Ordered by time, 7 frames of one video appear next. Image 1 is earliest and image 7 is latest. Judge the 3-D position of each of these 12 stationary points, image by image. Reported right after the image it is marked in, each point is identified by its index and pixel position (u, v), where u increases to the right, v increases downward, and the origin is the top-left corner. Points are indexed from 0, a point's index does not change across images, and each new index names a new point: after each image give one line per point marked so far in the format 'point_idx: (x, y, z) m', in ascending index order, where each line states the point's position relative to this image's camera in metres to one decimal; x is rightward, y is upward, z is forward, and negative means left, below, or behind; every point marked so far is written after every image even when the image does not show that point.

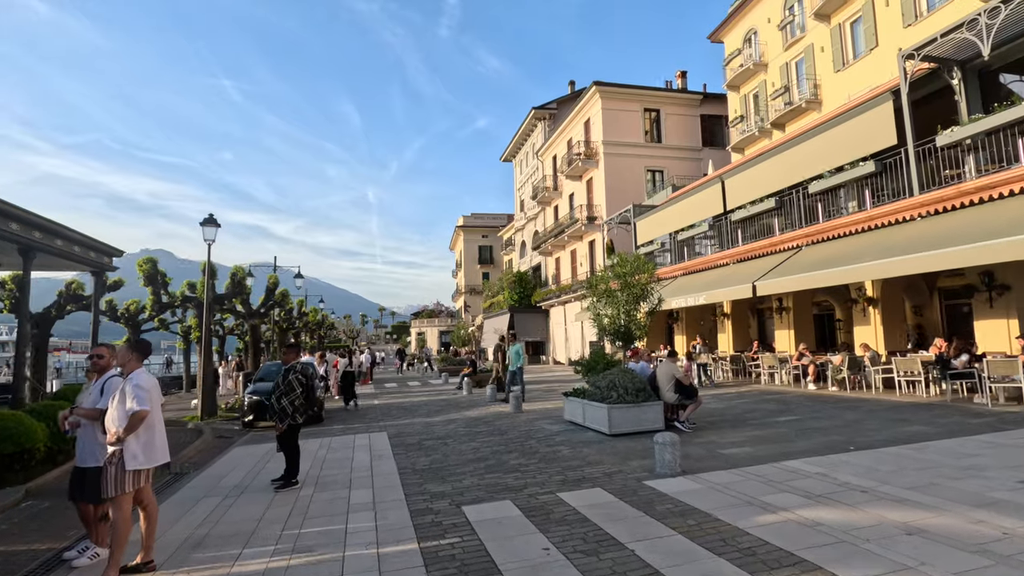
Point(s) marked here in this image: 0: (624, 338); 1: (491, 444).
0: (+2.4, -1.1, +11.4) m
1: (-0.4, -2.8, +9.7) m
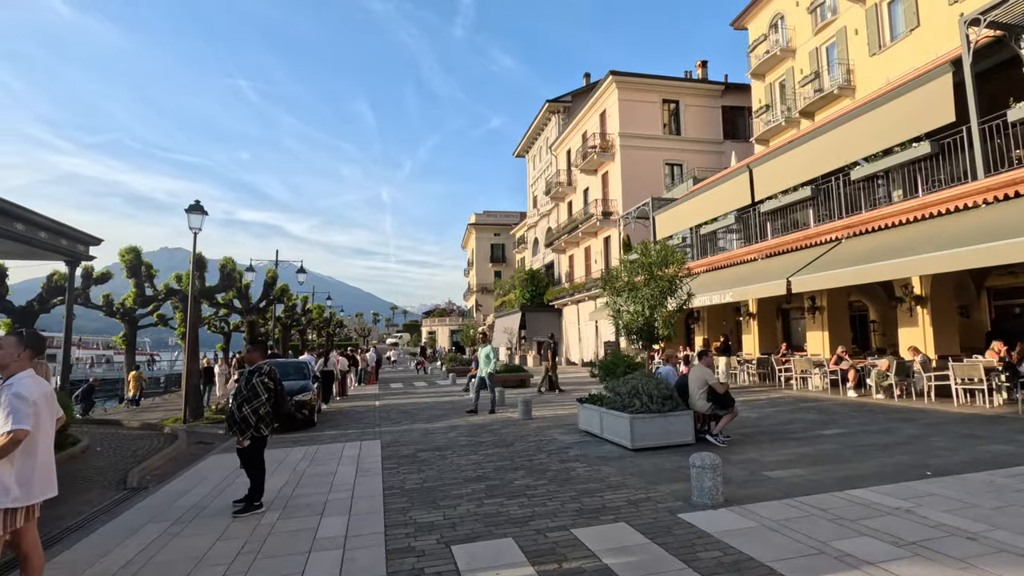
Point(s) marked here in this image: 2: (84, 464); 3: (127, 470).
0: (+2.6, -1.0, +10.0) m
1: (-0.3, -2.7, +8.5) m
2: (-7.0, -2.9, +8.7) m
3: (-6.0, -2.8, +8.3) m
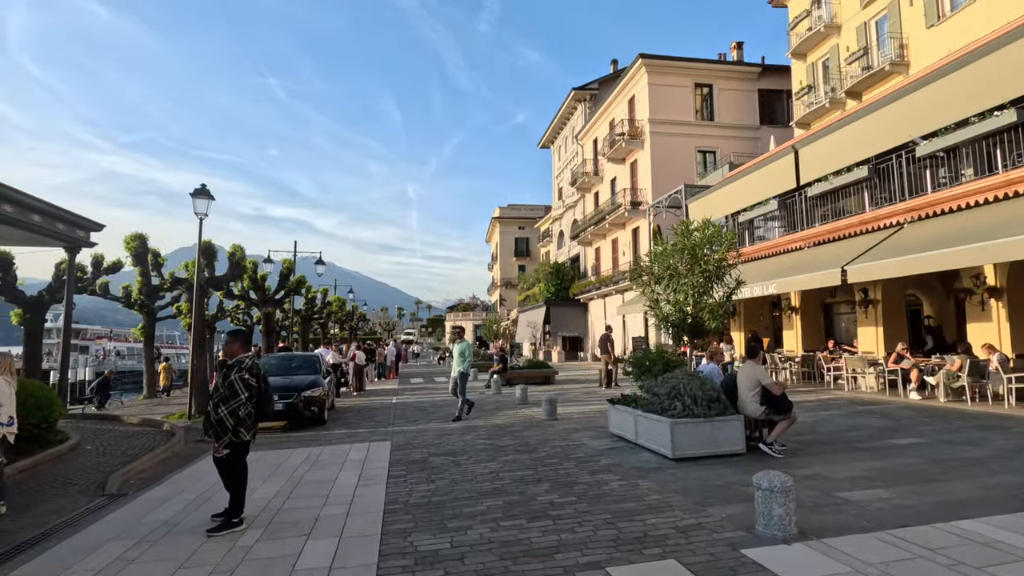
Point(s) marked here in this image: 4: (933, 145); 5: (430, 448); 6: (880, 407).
0: (+3.0, -0.8, +8.9) m
1: (0.0, -2.5, +7.5) m
2: (-6.7, -2.6, +8.0) m
3: (-5.7, -2.6, +7.6) m
4: (+10.1, +3.4, +12.9) m
5: (-1.4, -2.7, +9.0) m
6: (+8.0, -2.6, +11.6) m
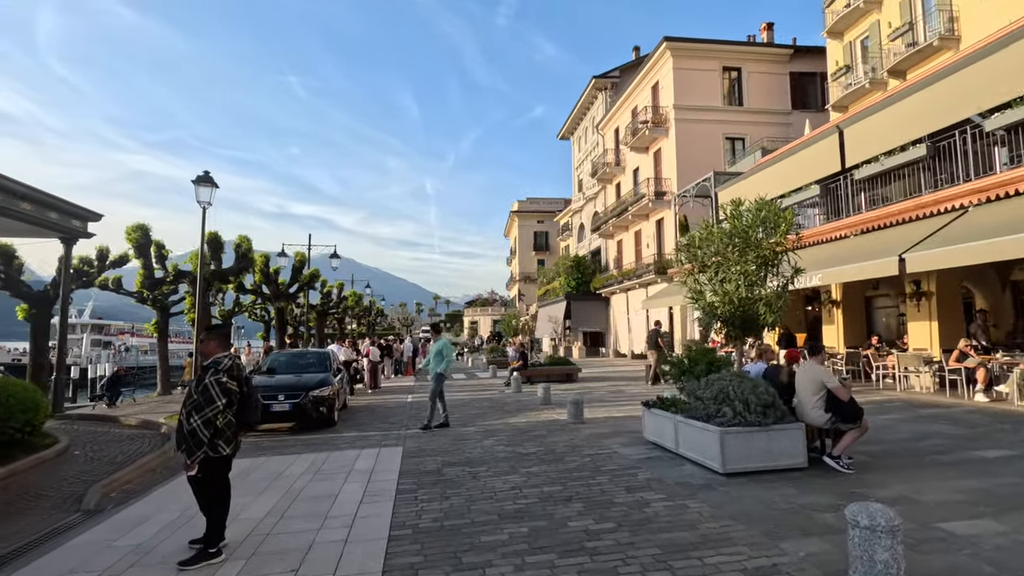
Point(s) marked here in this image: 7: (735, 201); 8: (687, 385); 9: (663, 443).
0: (+3.3, -0.6, +7.8) m
1: (+0.3, -2.4, +6.6) m
2: (-6.4, -2.5, +7.3) m
3: (-5.4, -2.5, +6.9) m
4: (+10.6, +3.7, +11.6) m
5: (-1.0, -2.6, +8.1) m
6: (+8.4, -2.4, +10.4) m
7: (+3.2, +1.2, +7.8) m
8: (+2.5, -1.4, +7.5) m
9: (+2.2, -2.2, +7.8) m
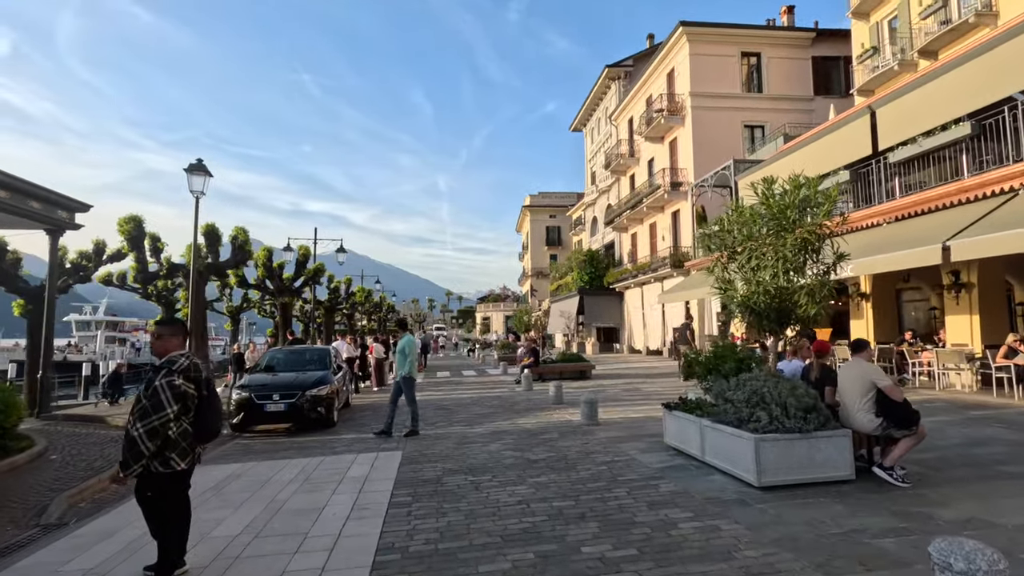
0: (+3.4, -0.5, +7.0) m
1: (+0.4, -2.2, +5.8) m
2: (-6.3, -2.4, +6.8) m
3: (-5.3, -2.4, +6.3) m
4: (+10.8, +3.9, +10.6) m
5: (-0.9, -2.4, +7.4) m
6: (+8.6, -2.2, +9.5) m
7: (+3.3, +1.4, +7.0) m
8: (+2.5, -1.2, +6.7) m
9: (+2.3, -2.1, +7.0) m
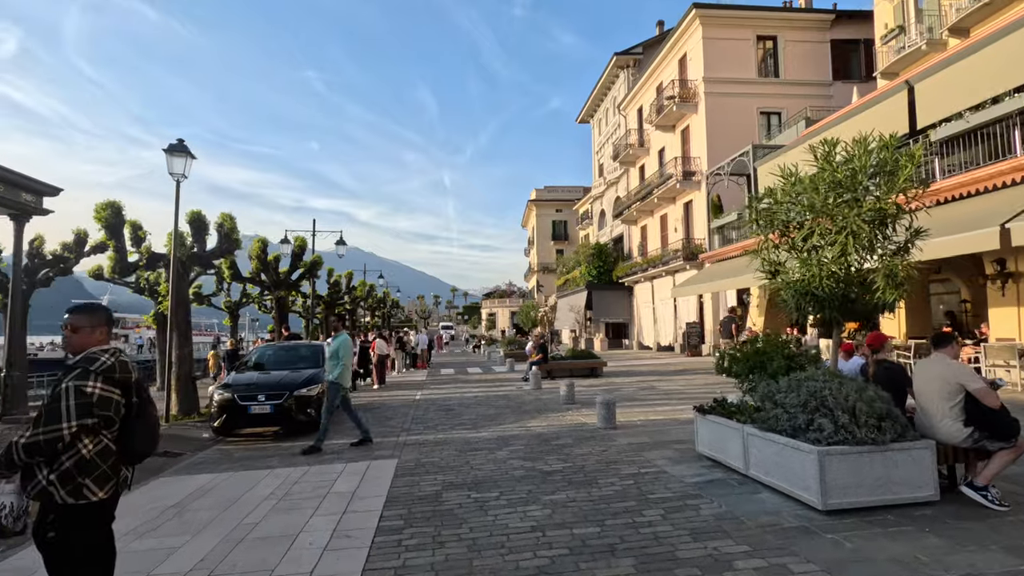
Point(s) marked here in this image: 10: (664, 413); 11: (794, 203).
0: (+3.5, -0.3, +6.0) m
1: (+0.5, -2.1, +4.9) m
2: (-6.1, -2.3, +5.9) m
3: (-5.2, -2.3, +5.4) m
4: (+10.9, +4.1, +9.5) m
5: (-0.8, -2.3, +6.5) m
6: (+8.7, -2.0, +8.4) m
7: (+3.4, +1.6, +6.0) m
8: (+2.7, -1.0, +5.7) m
9: (+2.4, -1.9, +6.0) m
10: (+2.7, -2.2, +9.6) m
11: (+3.1, +0.9, +6.1) m
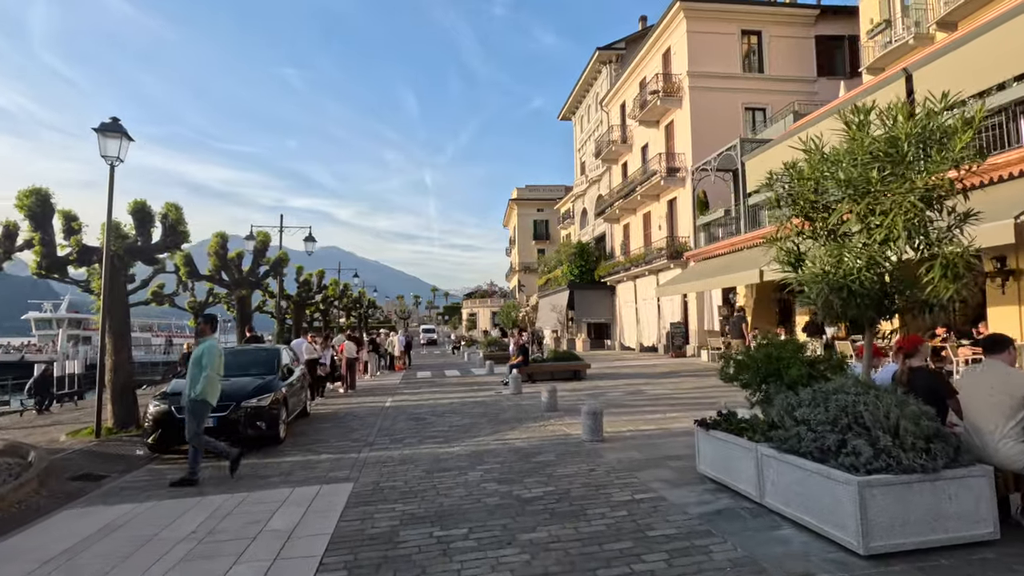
0: (+3.3, -0.2, +5.2) m
1: (+0.3, -2.0, +3.9) m
2: (-6.4, -2.2, +4.7) m
3: (-5.5, -2.2, +4.2) m
4: (+10.5, +4.1, +8.9) m
5: (-1.1, -2.2, +5.5) m
6: (+8.4, -1.9, +7.8) m
7: (+3.2, +1.6, +5.1) m
8: (+2.4, -1.0, +4.8) m
9: (+2.1, -1.9, +5.1) m
10: (+2.3, -2.2, +8.7) m
11: (+2.9, +1.0, +5.2) m
